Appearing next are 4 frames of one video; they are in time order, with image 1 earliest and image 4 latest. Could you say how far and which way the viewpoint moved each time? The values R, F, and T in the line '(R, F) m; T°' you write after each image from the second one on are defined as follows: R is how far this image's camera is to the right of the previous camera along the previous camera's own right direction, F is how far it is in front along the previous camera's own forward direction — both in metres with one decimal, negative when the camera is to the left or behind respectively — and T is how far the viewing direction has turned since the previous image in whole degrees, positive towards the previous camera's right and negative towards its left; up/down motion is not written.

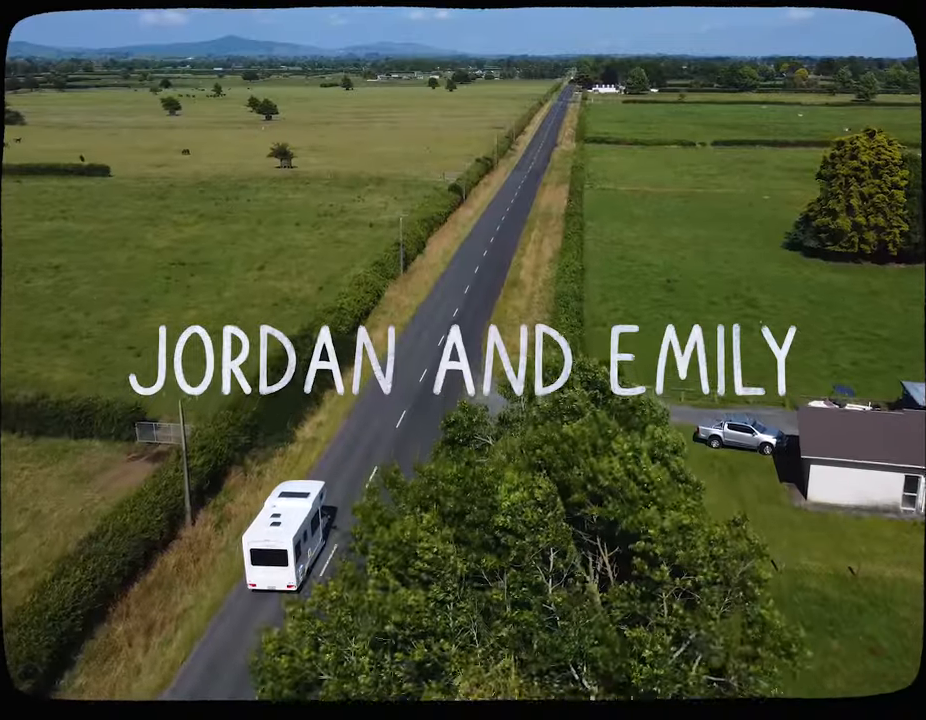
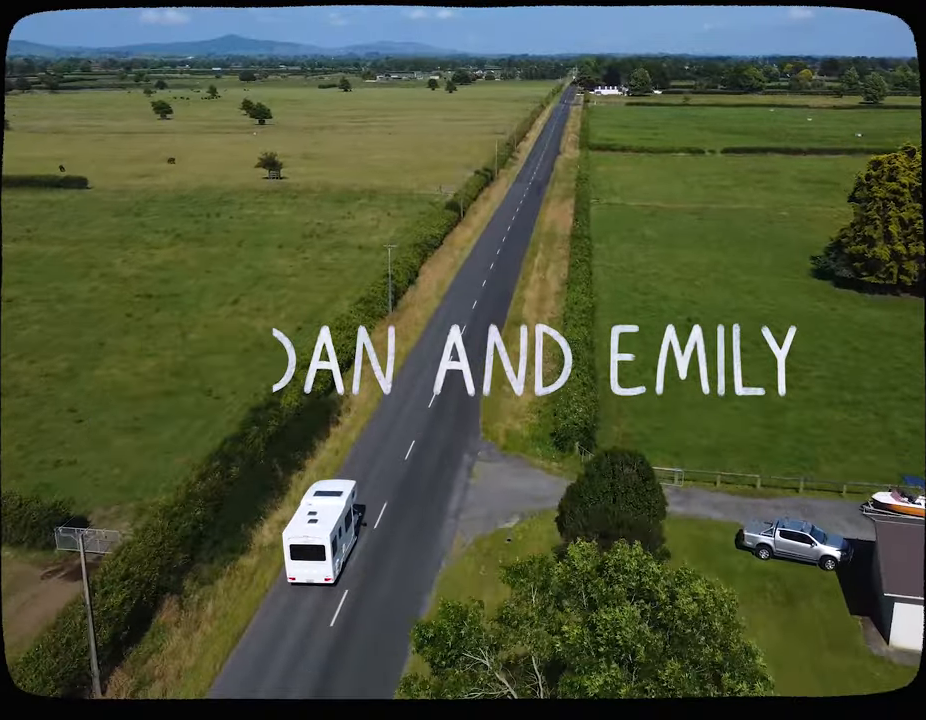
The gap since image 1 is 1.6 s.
(+0.2, +3.3) m; 0°
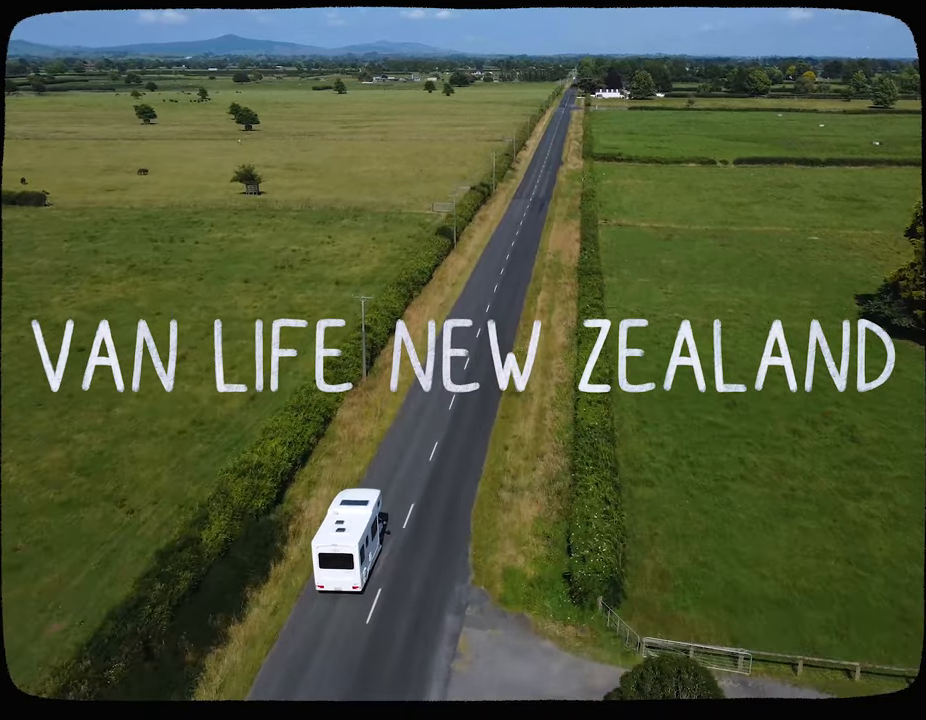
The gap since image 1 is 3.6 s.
(+0.3, +4.8) m; 0°
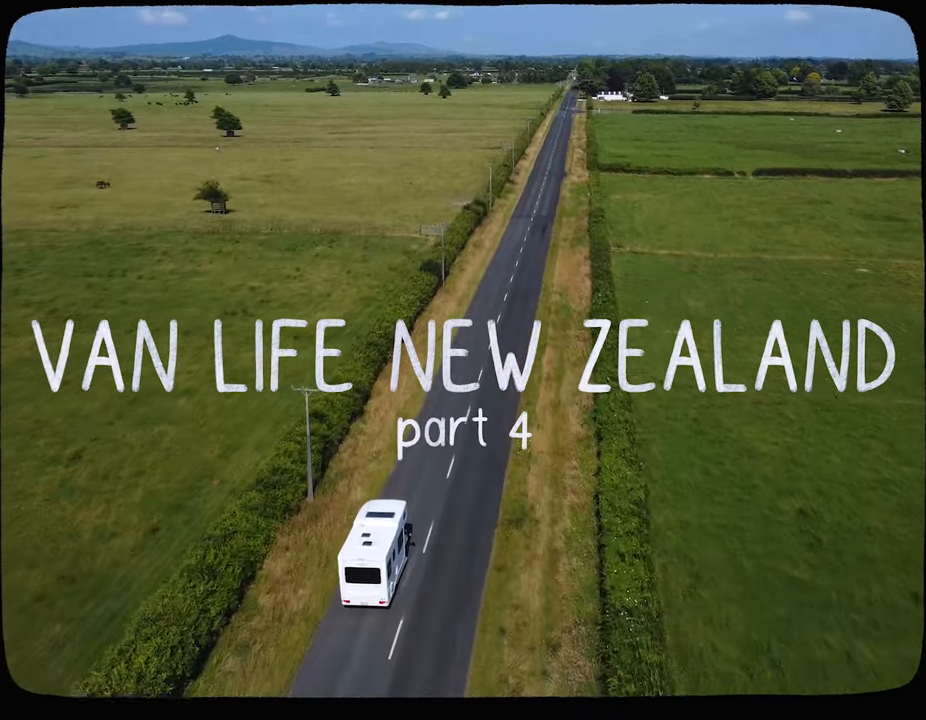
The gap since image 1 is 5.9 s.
(+0.4, +6.0) m; 0°
